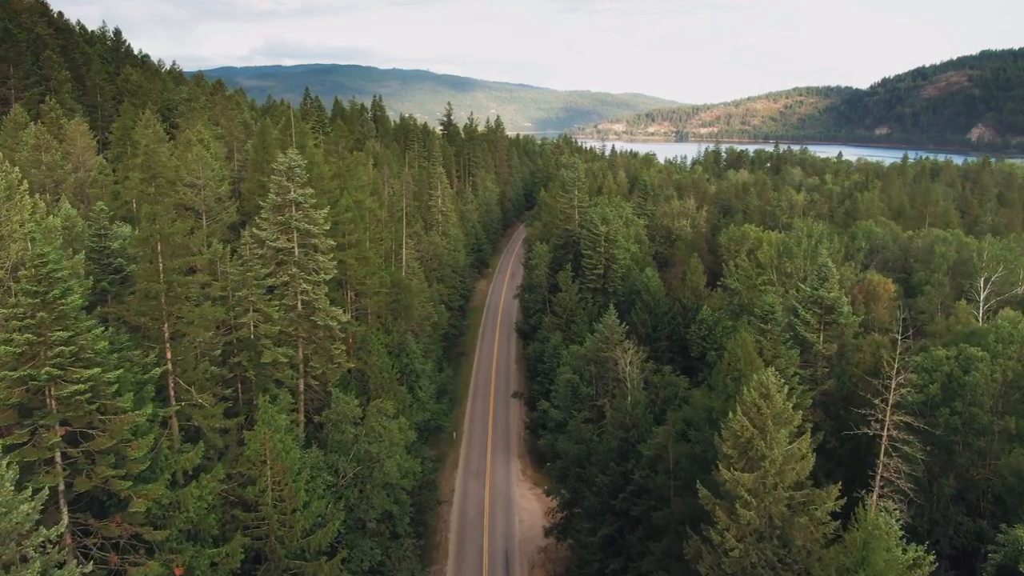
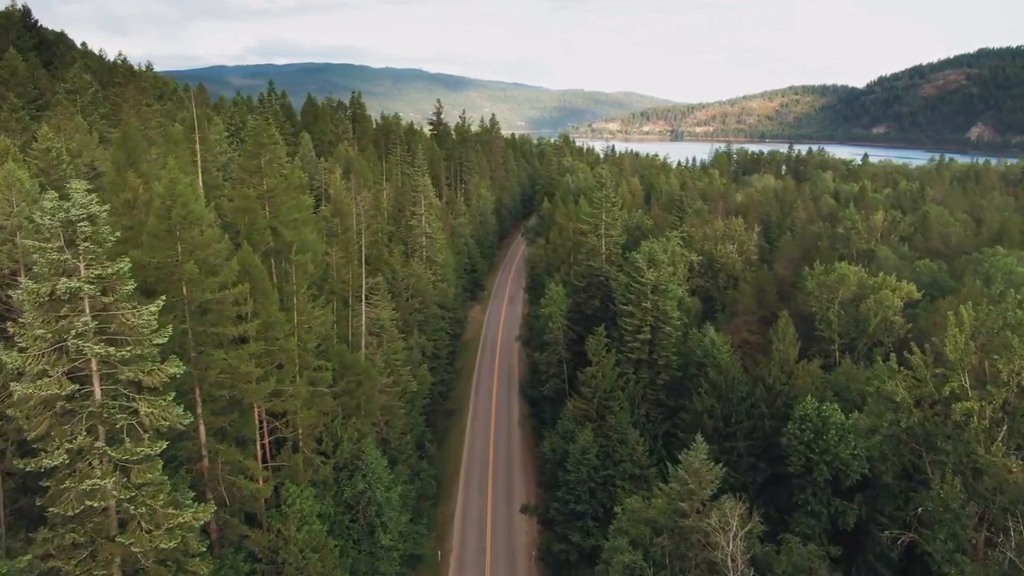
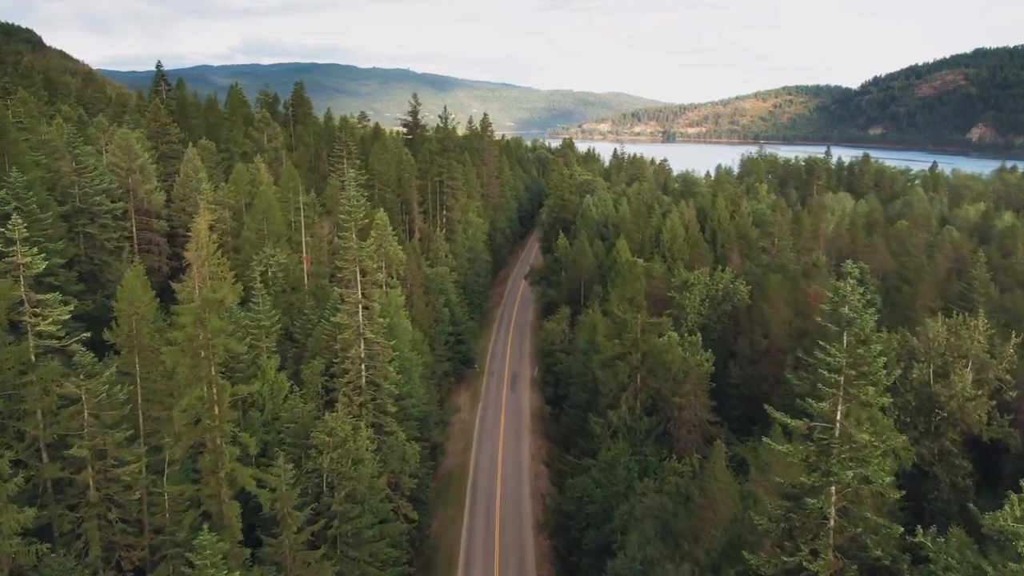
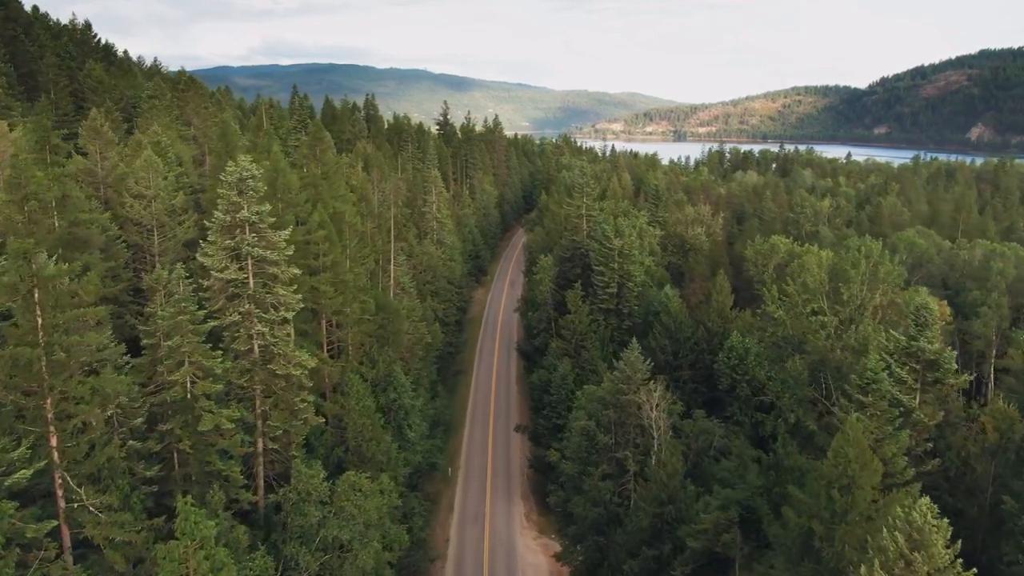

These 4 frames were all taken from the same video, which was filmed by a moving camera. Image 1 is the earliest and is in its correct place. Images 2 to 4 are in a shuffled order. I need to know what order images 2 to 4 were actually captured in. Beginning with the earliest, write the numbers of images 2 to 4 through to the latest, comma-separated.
4, 2, 3
